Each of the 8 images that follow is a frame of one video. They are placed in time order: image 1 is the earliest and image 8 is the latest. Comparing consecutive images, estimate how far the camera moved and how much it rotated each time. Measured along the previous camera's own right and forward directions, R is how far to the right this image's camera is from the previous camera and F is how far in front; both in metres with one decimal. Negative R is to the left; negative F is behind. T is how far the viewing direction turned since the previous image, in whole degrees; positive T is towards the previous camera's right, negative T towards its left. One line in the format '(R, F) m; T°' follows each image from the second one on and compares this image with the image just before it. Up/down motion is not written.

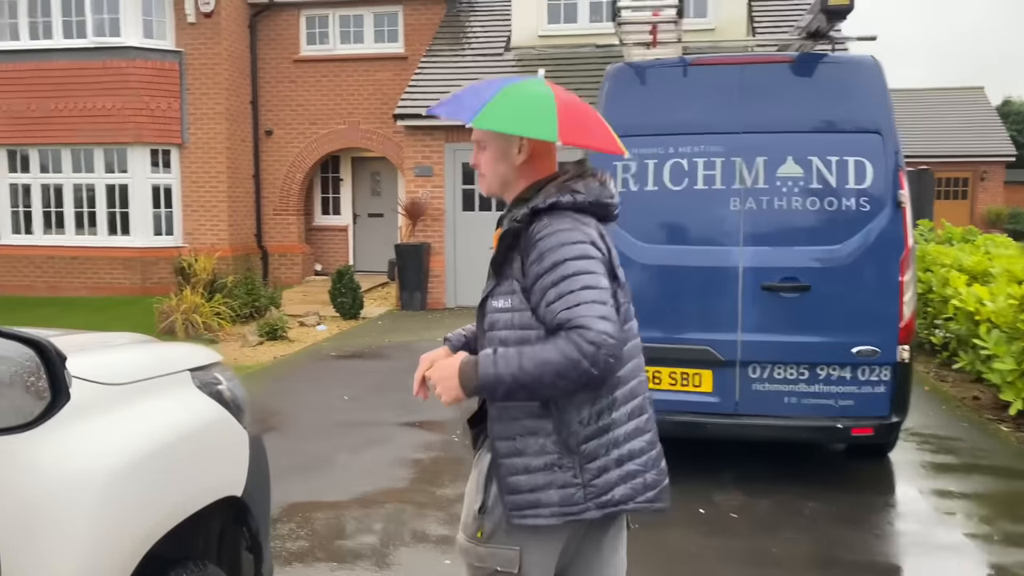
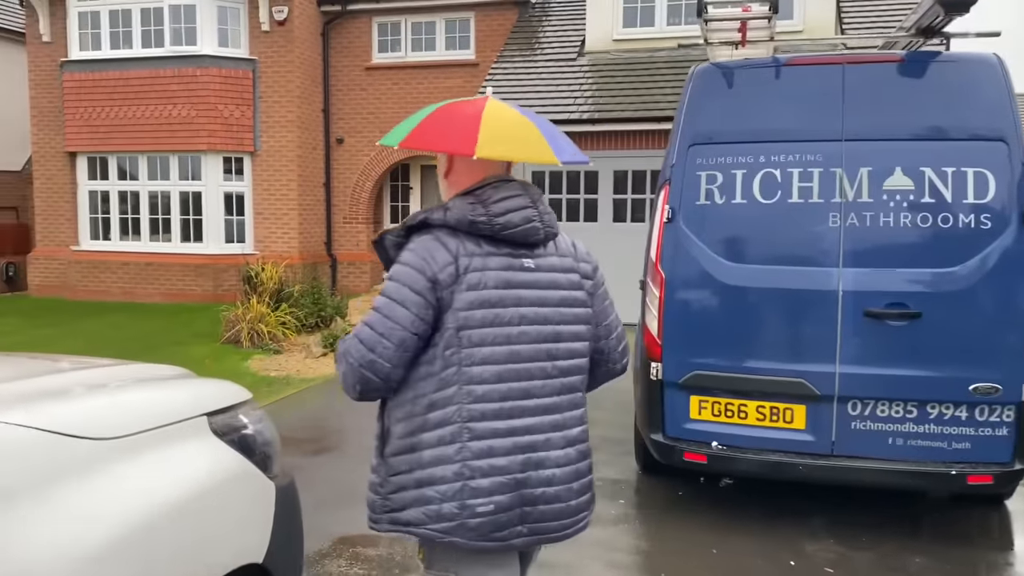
(0.0, +0.4) m; -5°
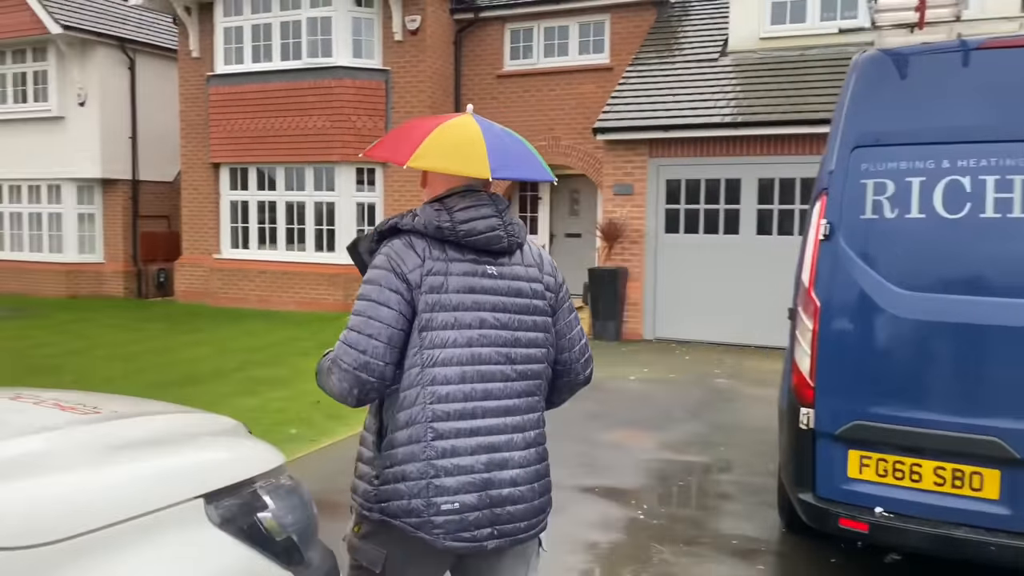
(+0.1, +0.6) m; -9°
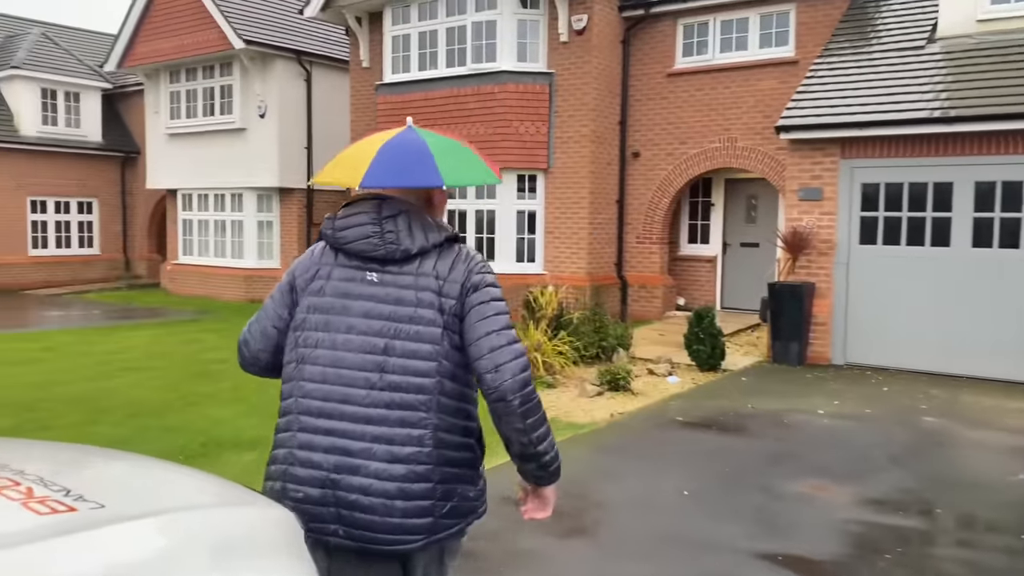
(0.0, +0.8) m; -11°
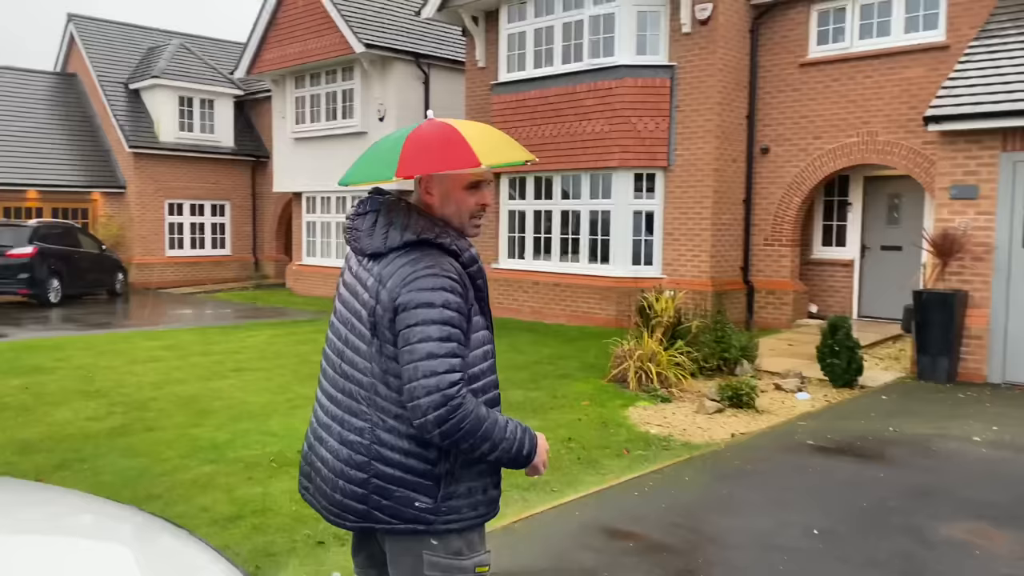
(+0.1, +0.5) m; -8°
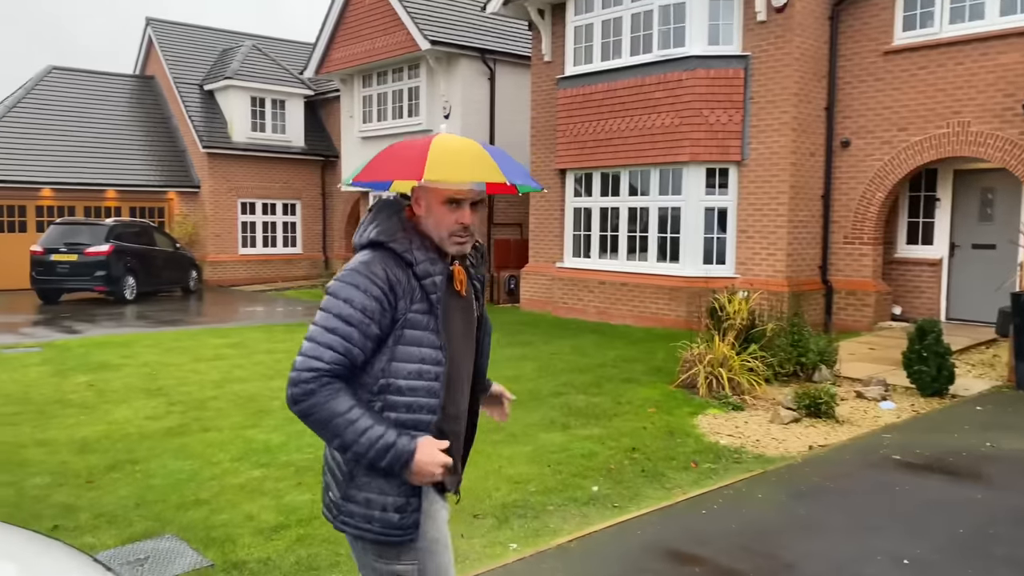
(+0.1, +0.3) m; -5°
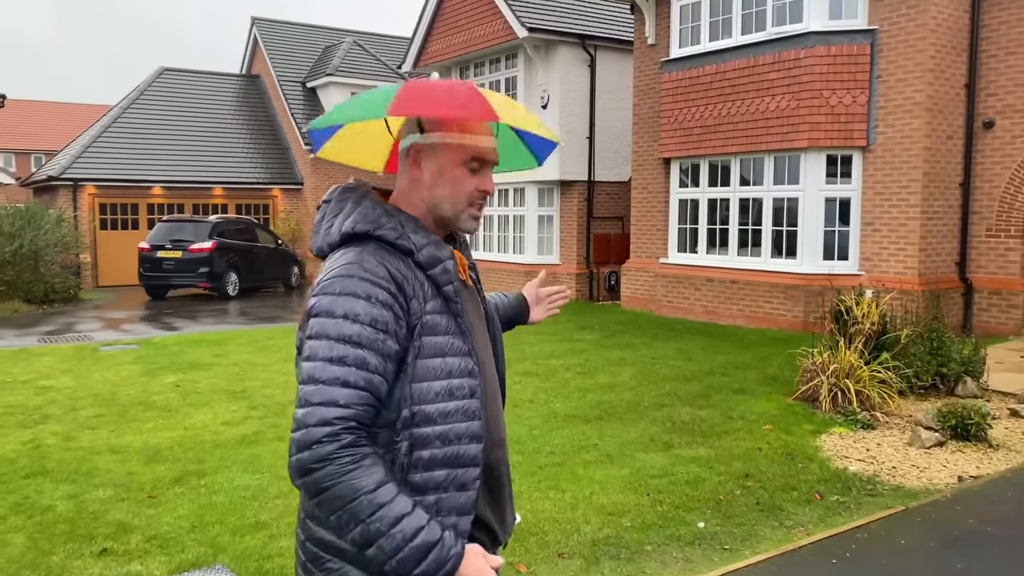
(+0.1, +0.7) m; -7°
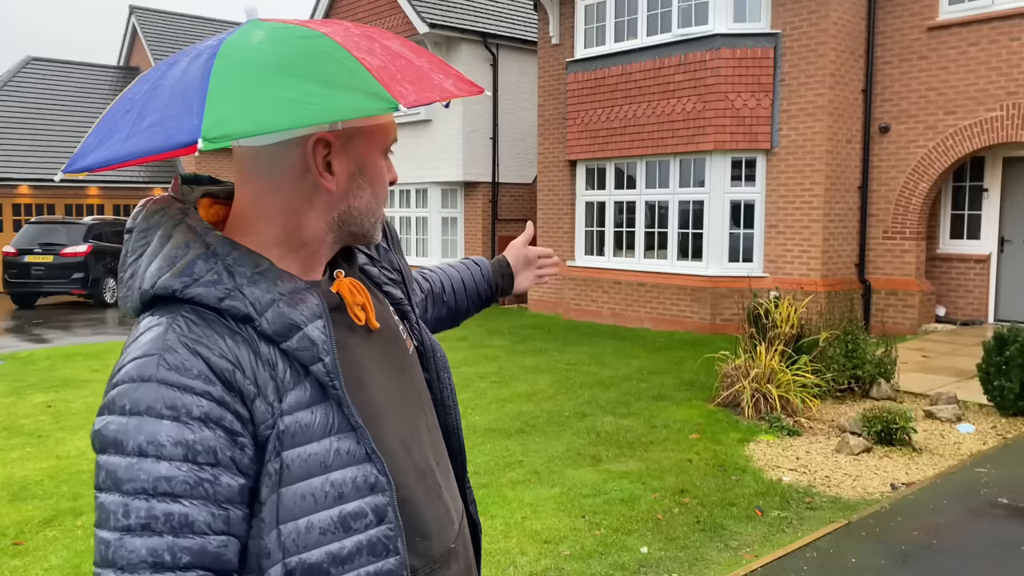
(-0.2, +0.4) m; +7°
